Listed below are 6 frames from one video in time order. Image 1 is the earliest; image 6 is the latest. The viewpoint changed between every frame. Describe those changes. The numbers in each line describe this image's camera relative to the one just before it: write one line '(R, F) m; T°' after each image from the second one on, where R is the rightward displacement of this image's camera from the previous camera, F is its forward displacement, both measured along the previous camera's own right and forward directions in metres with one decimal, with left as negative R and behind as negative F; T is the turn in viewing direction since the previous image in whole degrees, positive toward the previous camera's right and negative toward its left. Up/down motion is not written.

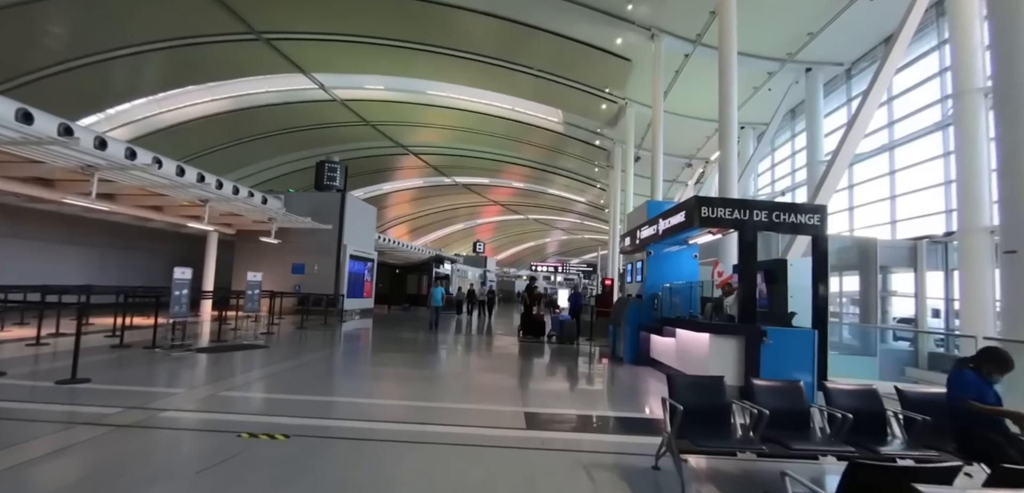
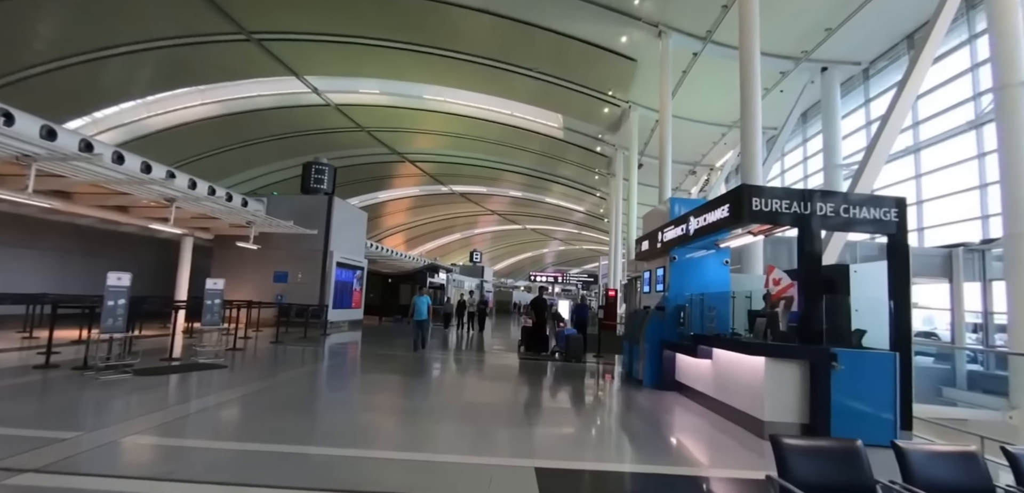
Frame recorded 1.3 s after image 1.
(-0.1, +0.9) m; 0°
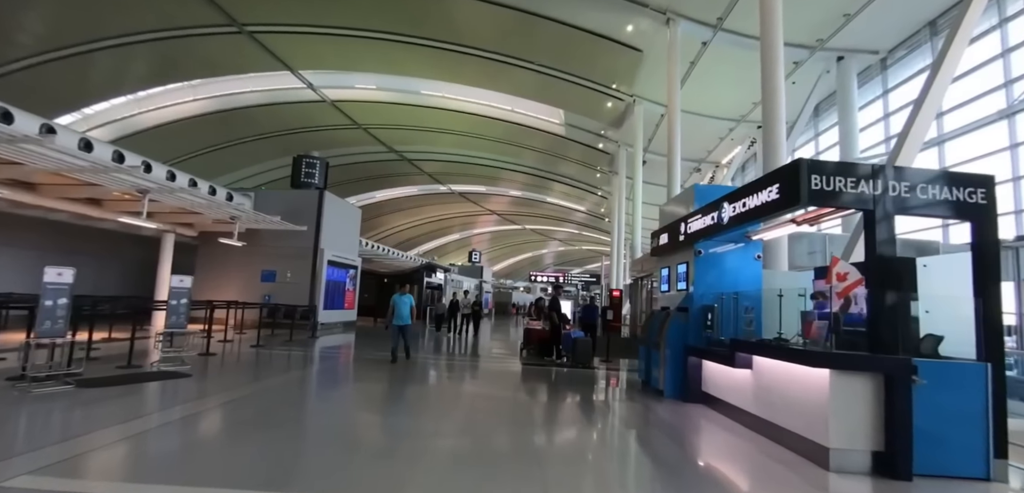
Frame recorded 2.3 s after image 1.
(-0.1, +0.7) m; 0°
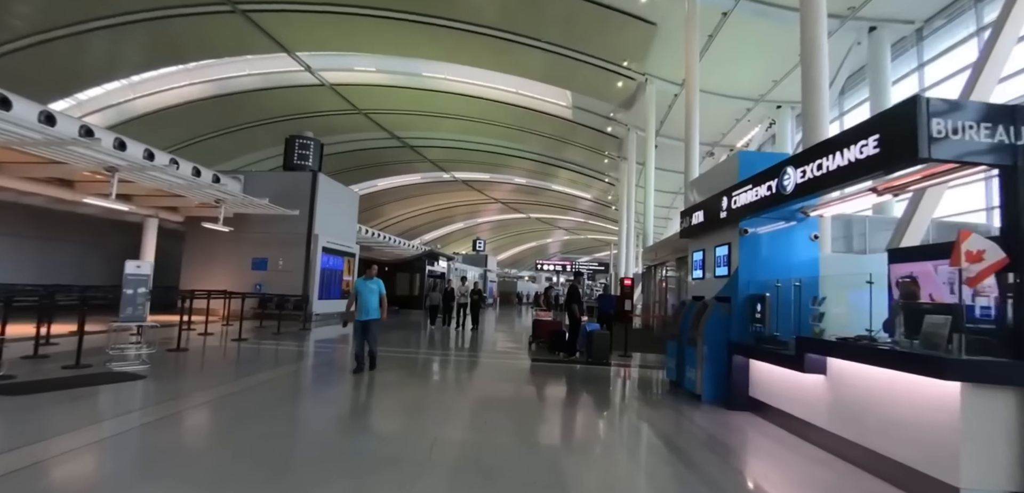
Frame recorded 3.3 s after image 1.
(-0.1, +0.8) m; -1°
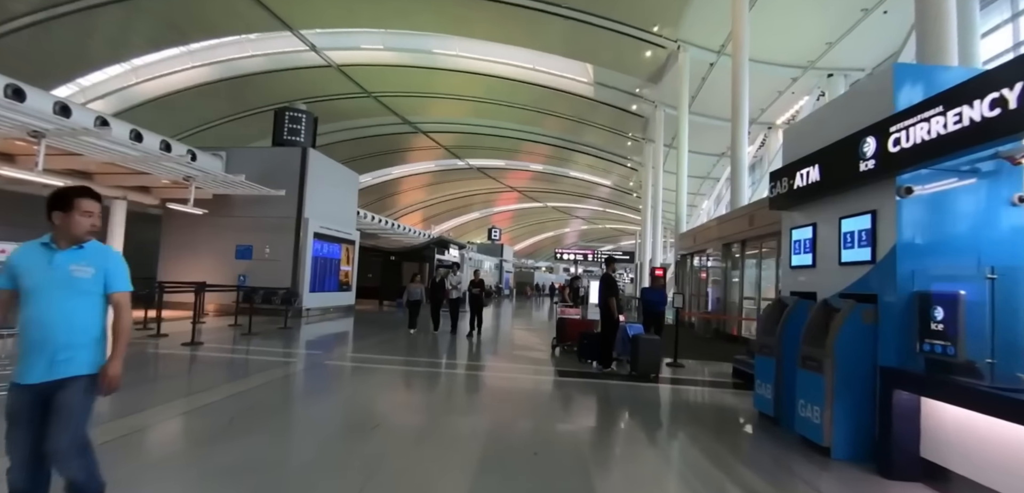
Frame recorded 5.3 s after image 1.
(0.0, +1.5) m; -2°
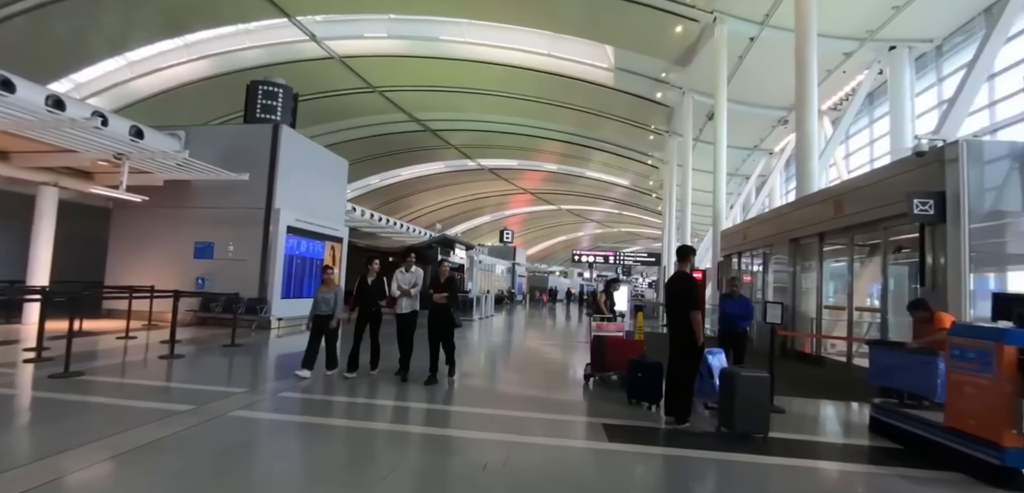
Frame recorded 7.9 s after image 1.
(0.0, +1.8) m; -2°
